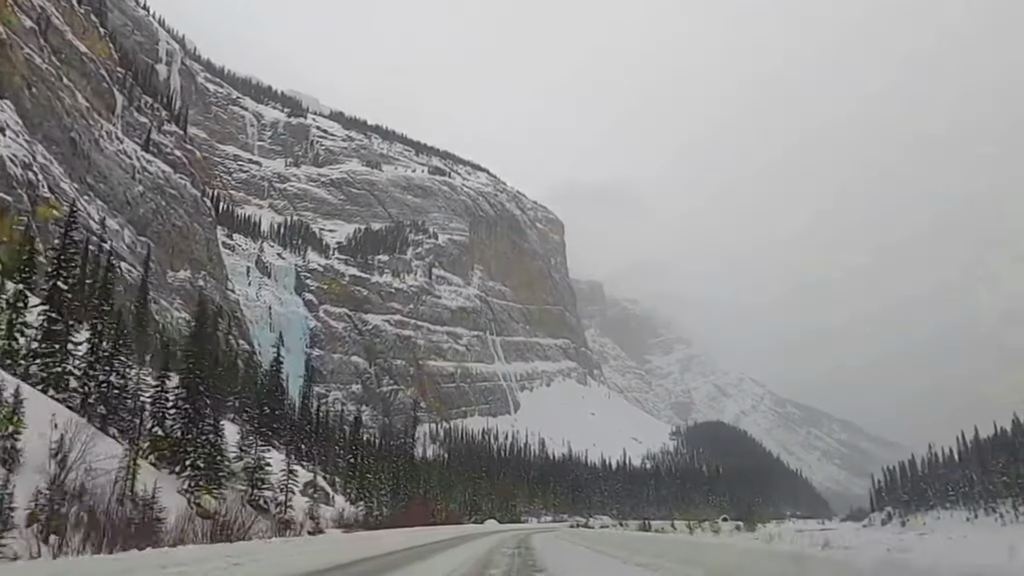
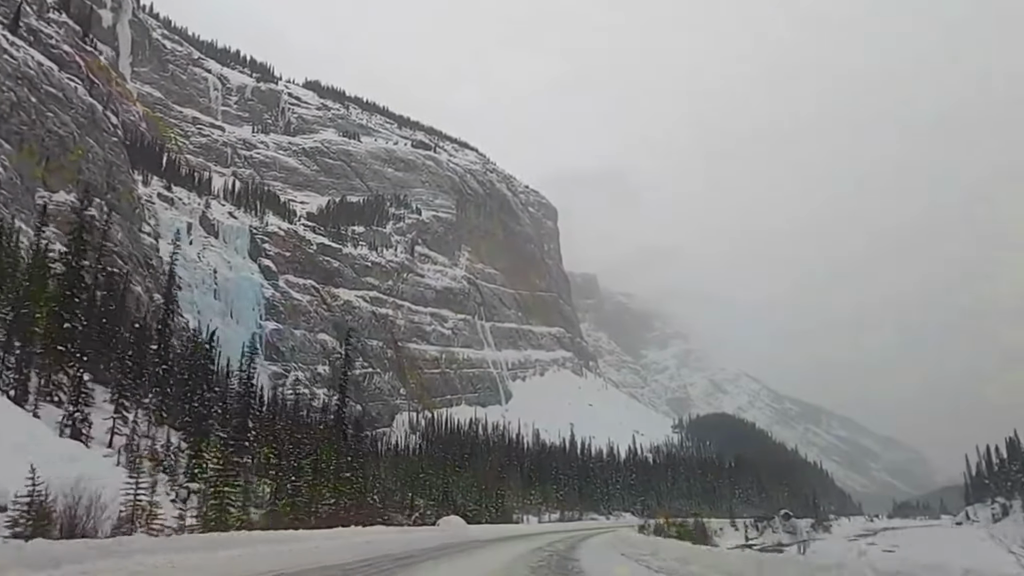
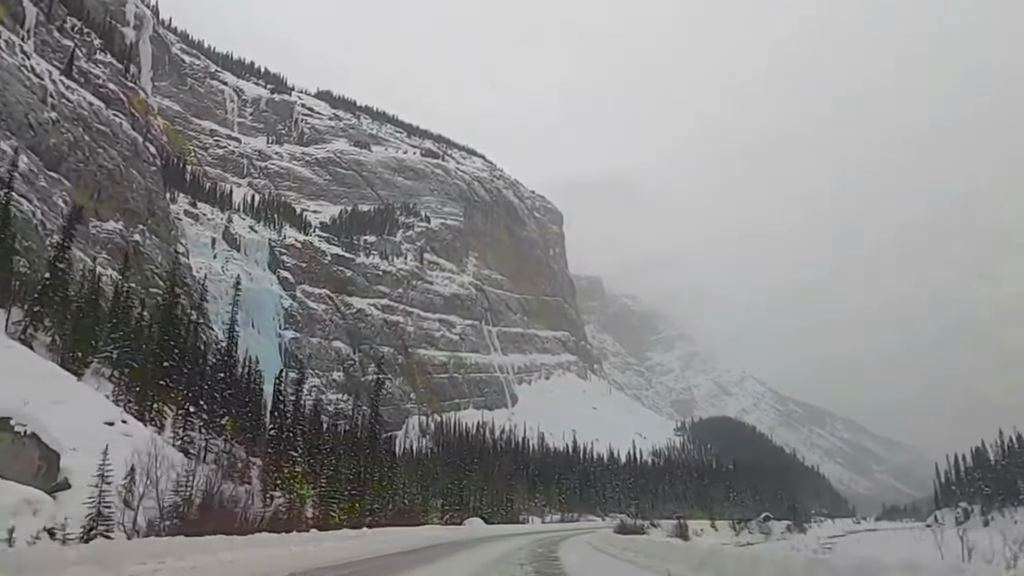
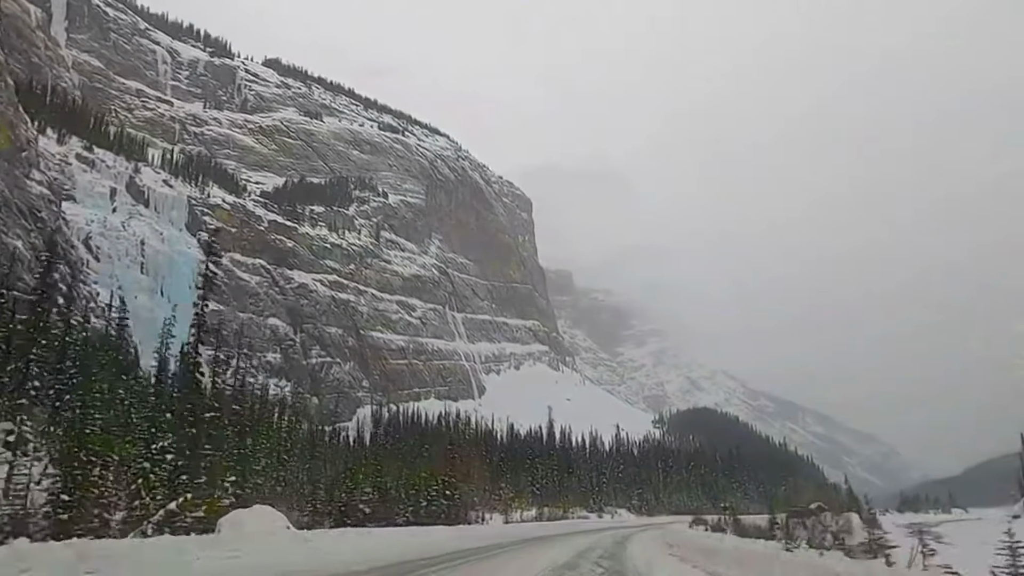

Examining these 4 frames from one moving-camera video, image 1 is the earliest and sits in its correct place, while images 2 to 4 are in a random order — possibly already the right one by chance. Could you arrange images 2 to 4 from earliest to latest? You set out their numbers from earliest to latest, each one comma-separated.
3, 2, 4
